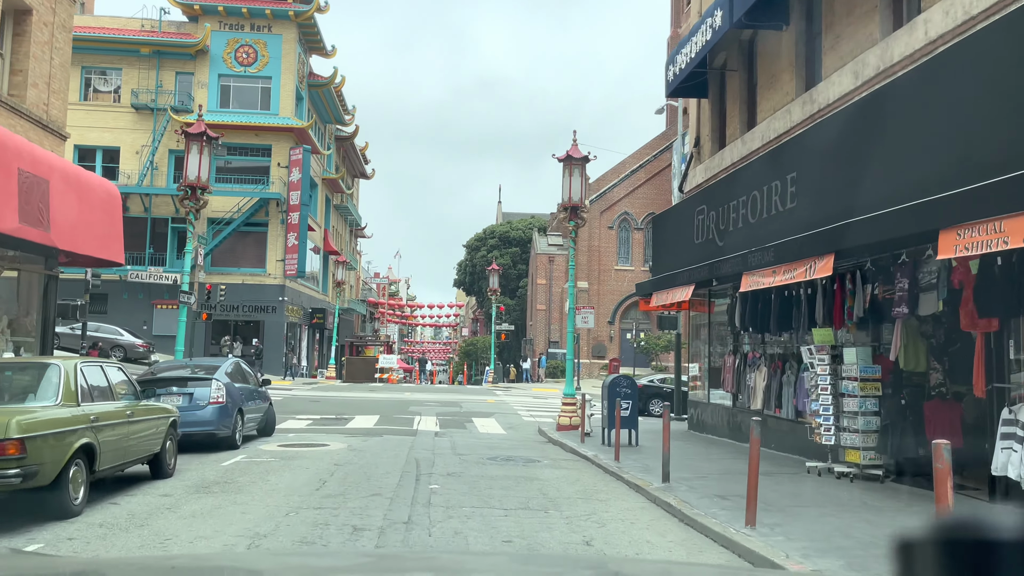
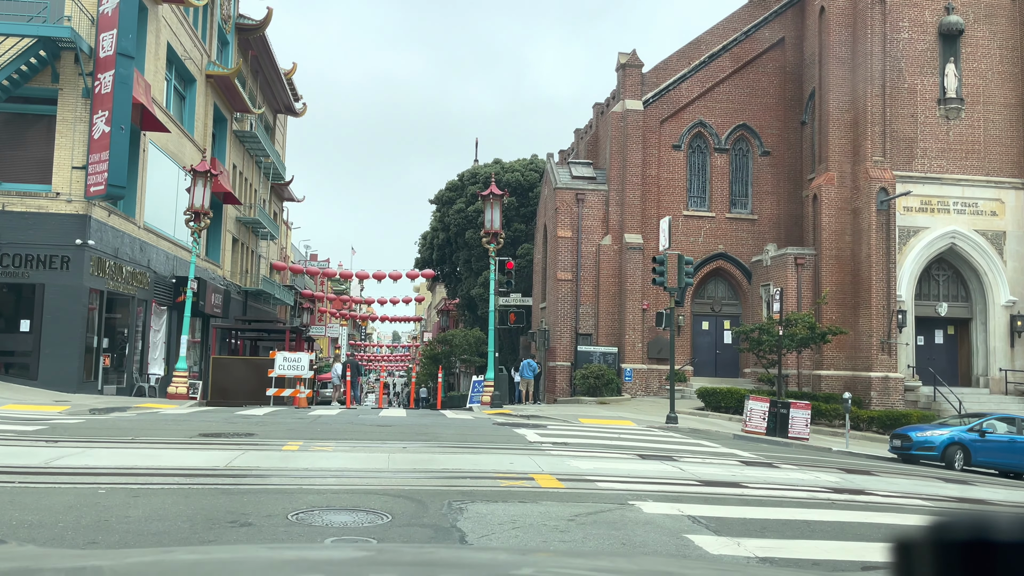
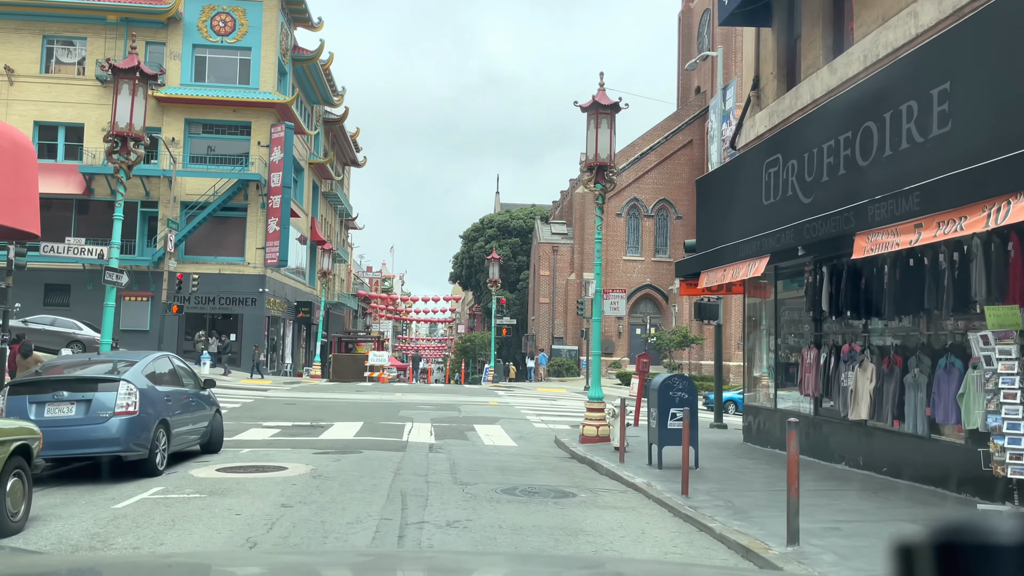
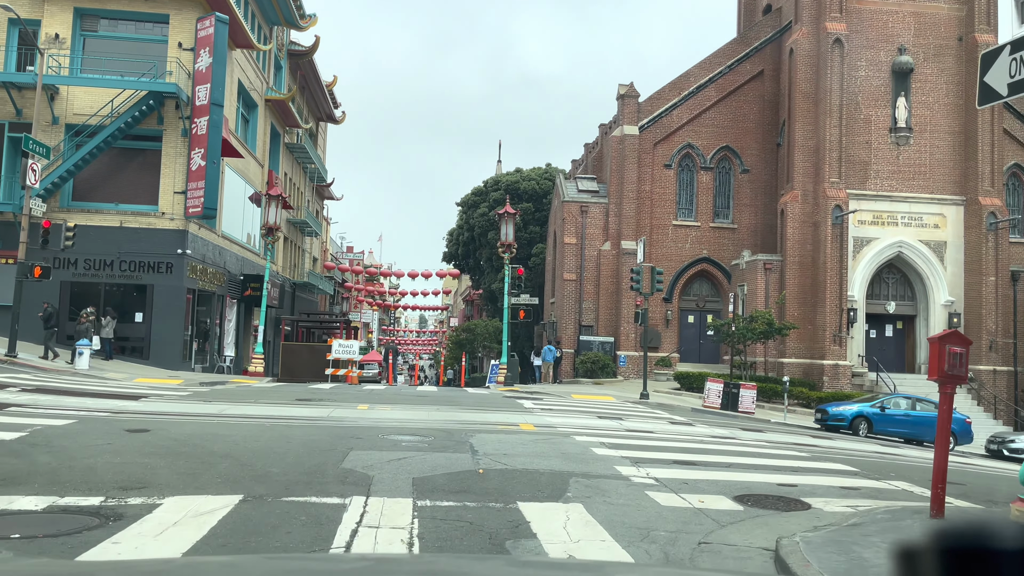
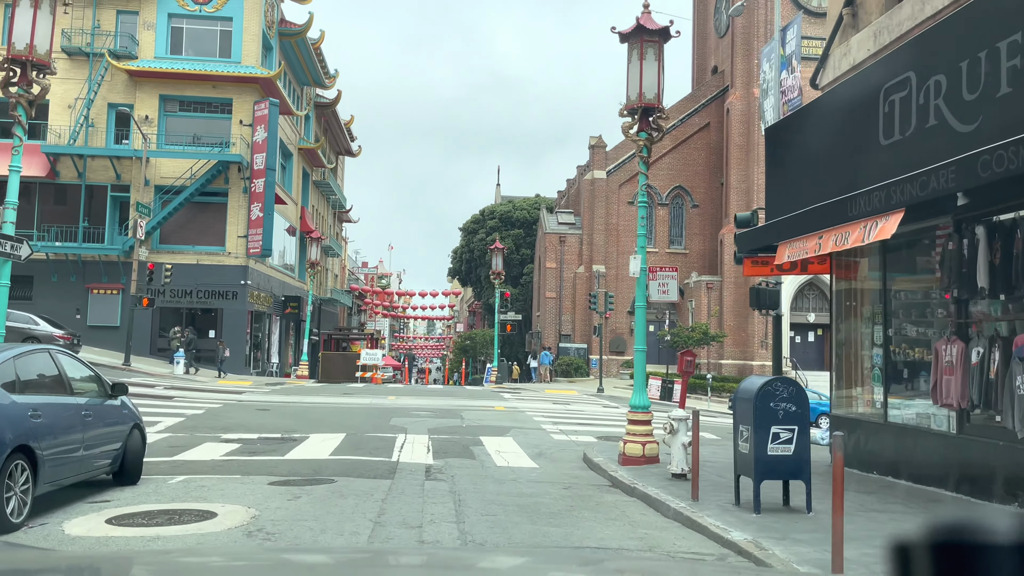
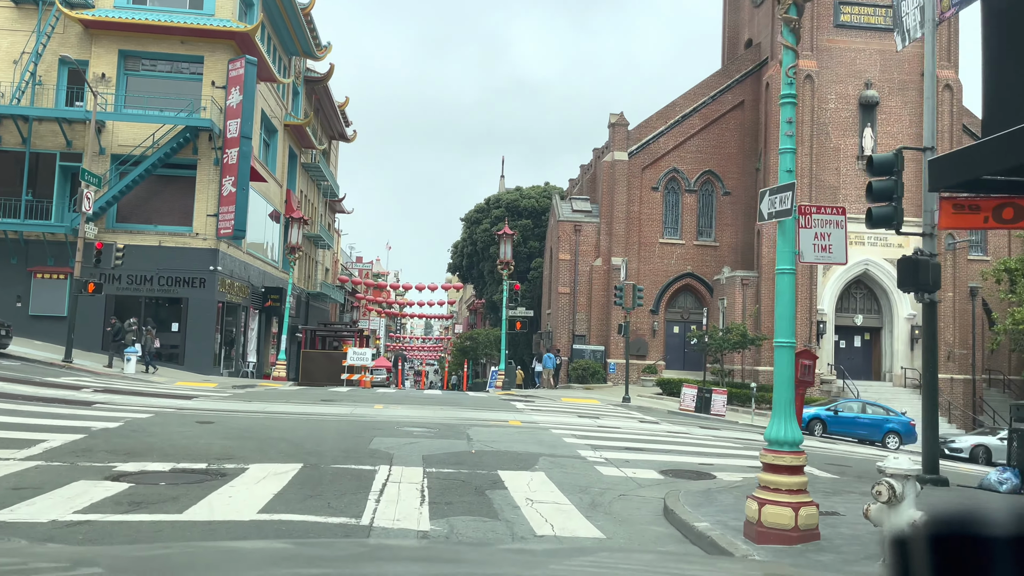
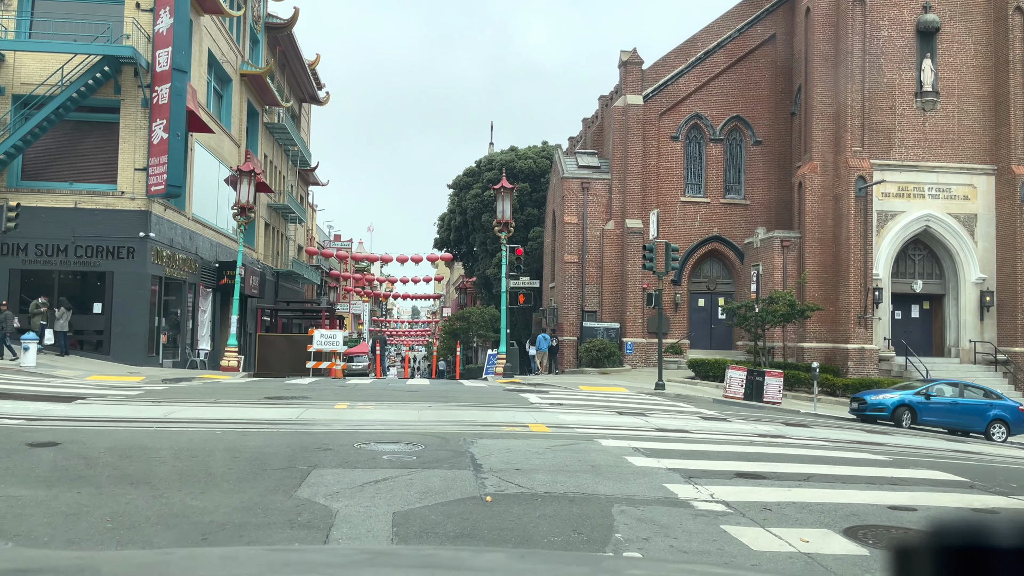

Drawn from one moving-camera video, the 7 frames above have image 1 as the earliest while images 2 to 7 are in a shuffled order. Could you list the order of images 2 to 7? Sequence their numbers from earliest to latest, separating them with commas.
3, 5, 6, 4, 7, 2
